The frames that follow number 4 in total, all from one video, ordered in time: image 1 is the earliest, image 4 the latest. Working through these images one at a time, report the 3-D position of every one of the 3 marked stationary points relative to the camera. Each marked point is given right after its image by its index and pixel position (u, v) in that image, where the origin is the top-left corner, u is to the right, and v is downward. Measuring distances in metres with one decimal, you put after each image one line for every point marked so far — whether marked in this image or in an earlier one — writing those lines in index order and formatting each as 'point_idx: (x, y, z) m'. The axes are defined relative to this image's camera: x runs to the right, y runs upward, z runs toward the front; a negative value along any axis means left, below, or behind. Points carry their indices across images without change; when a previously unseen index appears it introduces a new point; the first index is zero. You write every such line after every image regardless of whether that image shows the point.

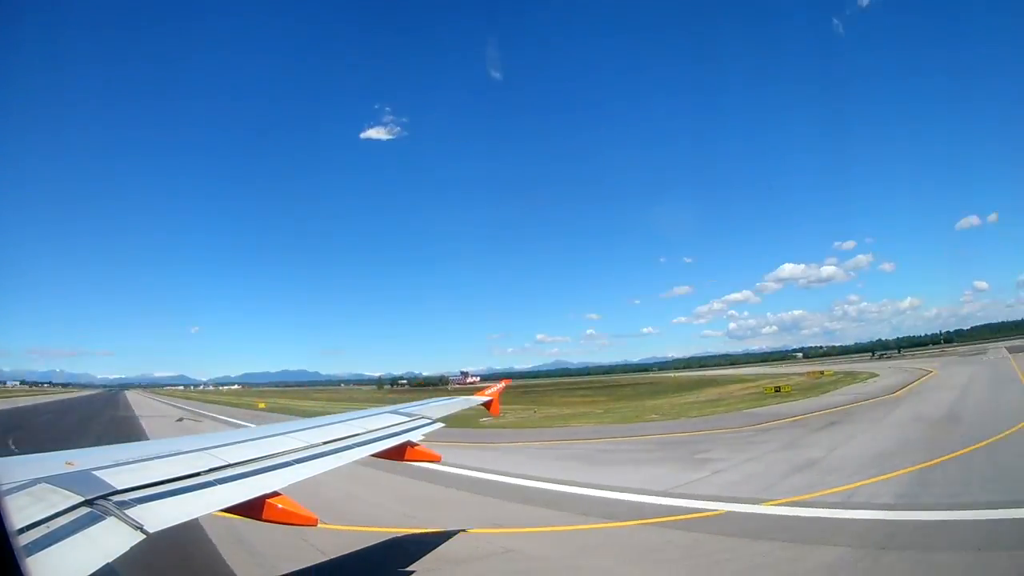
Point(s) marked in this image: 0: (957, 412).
0: (+11.8, -3.2, +14.0) m
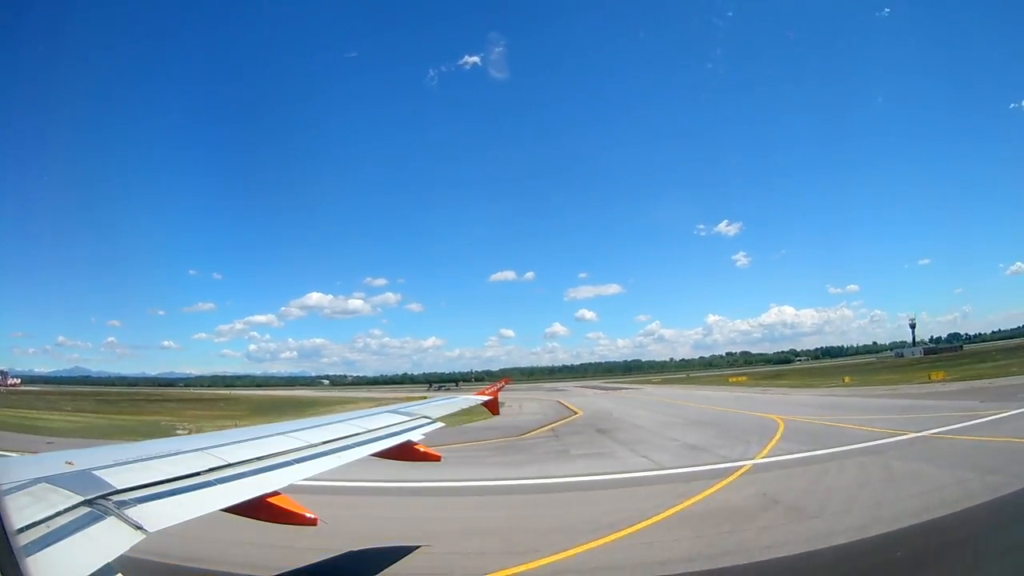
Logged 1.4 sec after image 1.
0: (+4.1, -5.0, +19.7) m
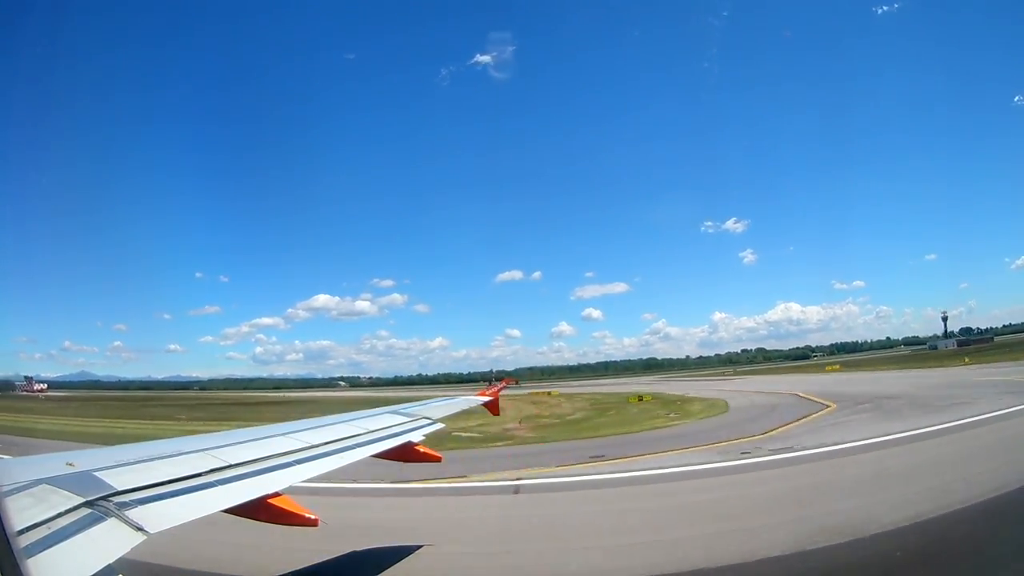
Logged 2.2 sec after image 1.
0: (+4.7, -4.6, +18.9) m
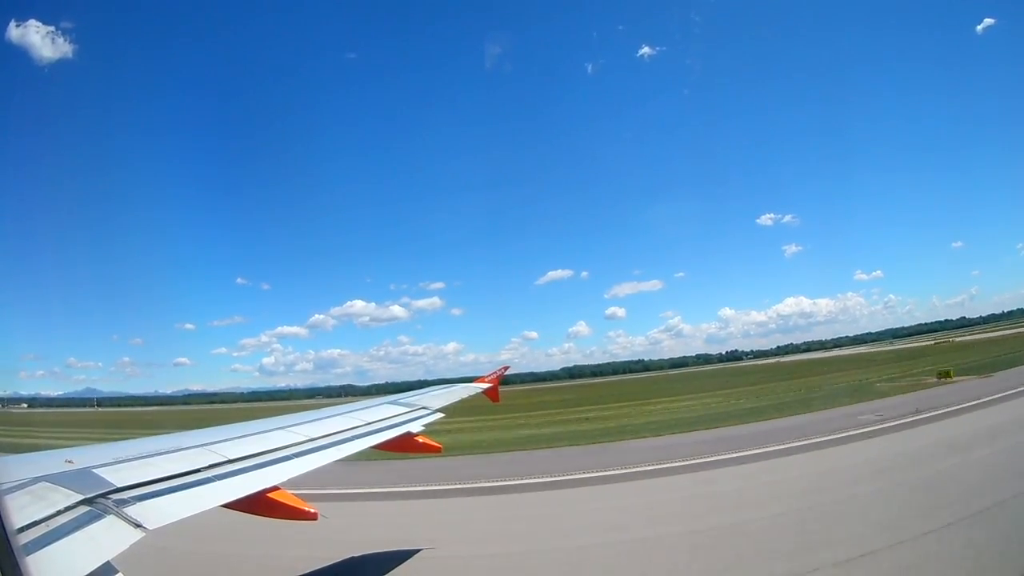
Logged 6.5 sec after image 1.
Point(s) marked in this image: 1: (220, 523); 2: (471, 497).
0: (+4.0, -4.7, +19.7) m
1: (-5.9, -4.8, +10.6) m
2: (-0.9, -4.2, +10.6) m
